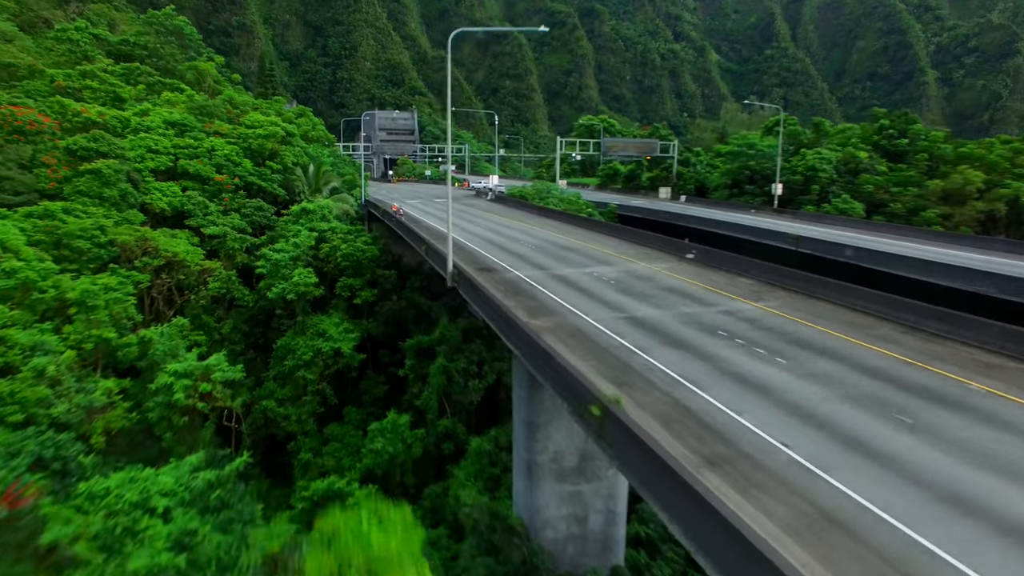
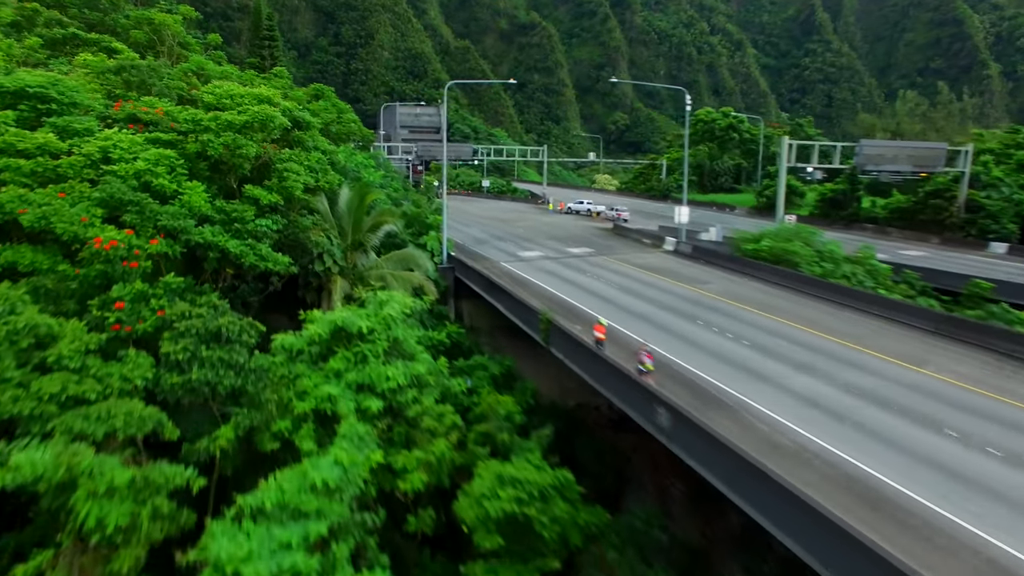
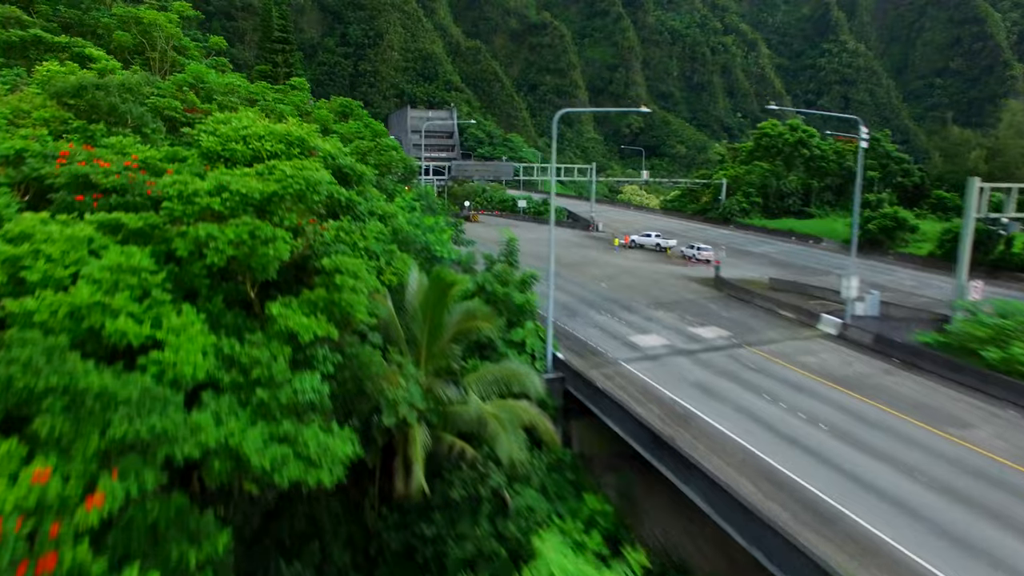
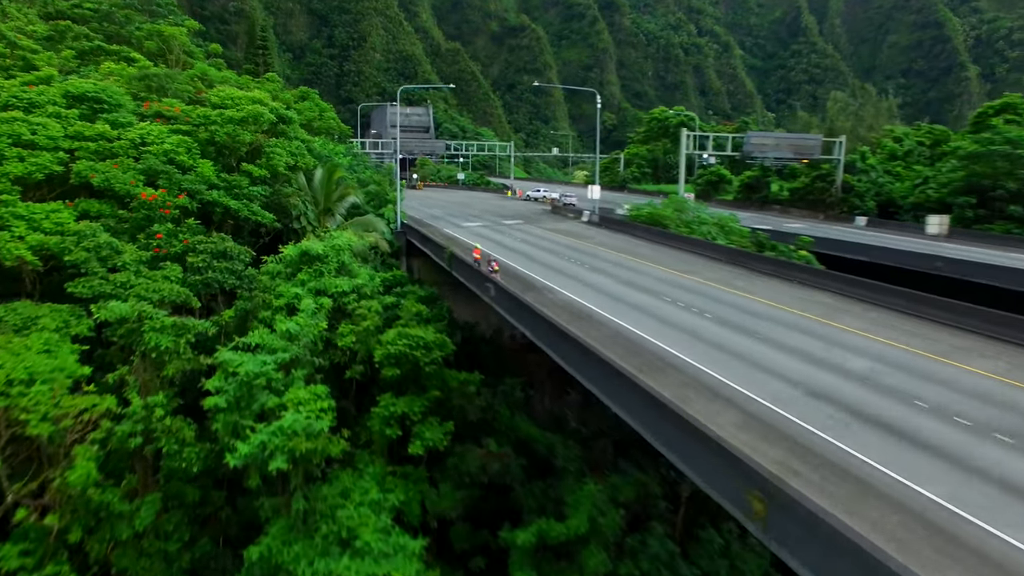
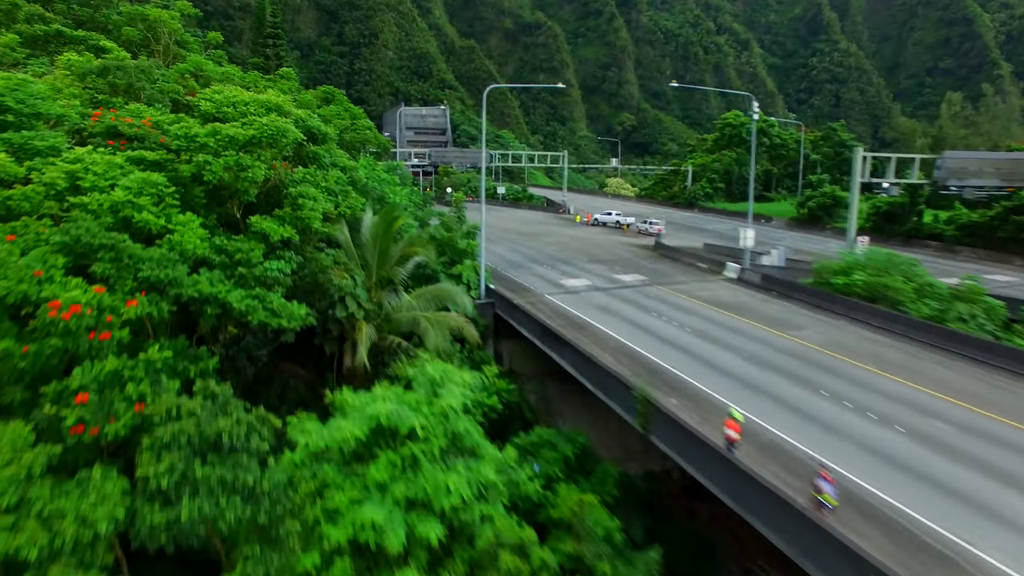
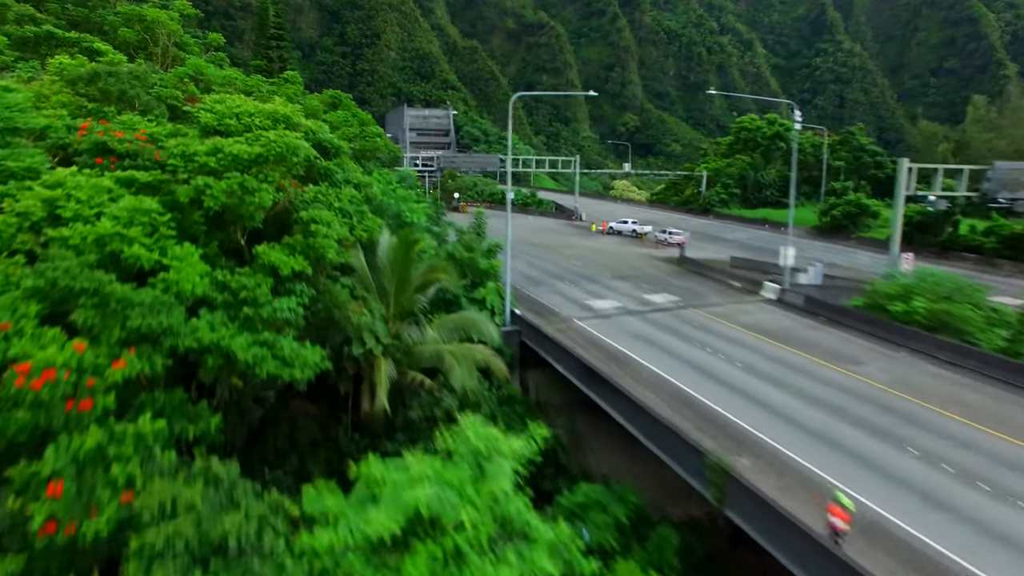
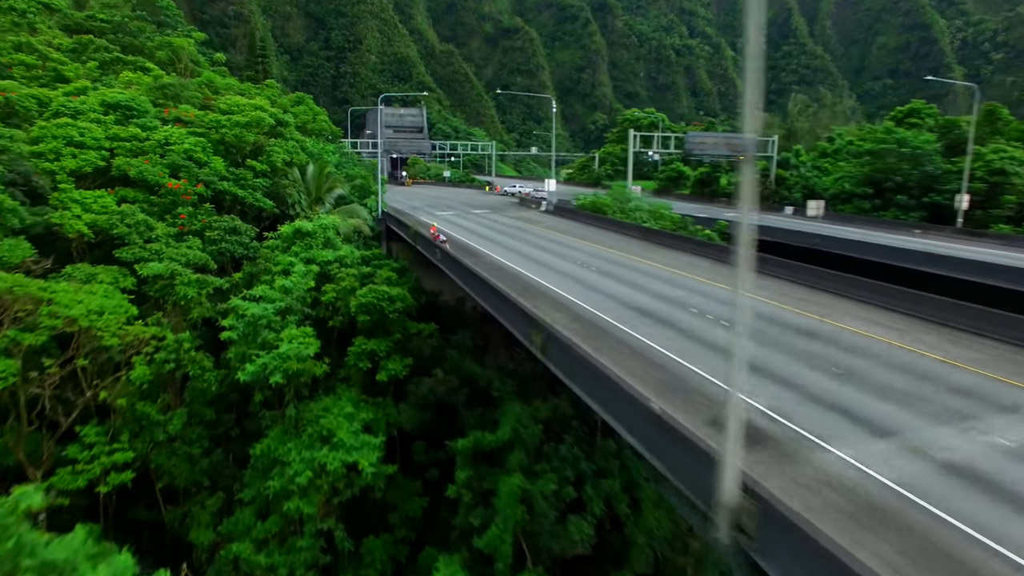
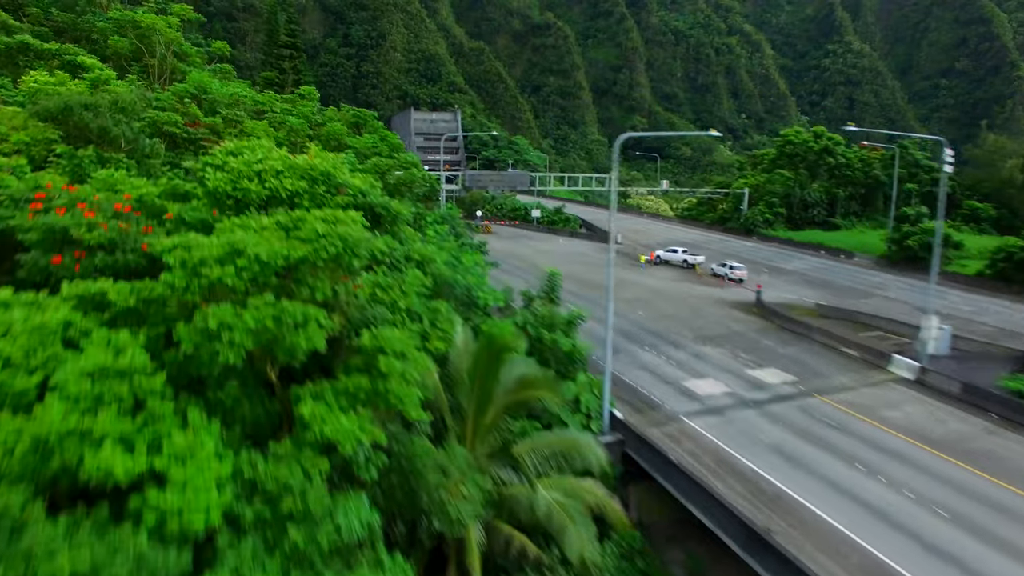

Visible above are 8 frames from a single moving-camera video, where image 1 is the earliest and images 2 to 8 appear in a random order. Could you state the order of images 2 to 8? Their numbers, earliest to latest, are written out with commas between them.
7, 4, 2, 5, 6, 3, 8
